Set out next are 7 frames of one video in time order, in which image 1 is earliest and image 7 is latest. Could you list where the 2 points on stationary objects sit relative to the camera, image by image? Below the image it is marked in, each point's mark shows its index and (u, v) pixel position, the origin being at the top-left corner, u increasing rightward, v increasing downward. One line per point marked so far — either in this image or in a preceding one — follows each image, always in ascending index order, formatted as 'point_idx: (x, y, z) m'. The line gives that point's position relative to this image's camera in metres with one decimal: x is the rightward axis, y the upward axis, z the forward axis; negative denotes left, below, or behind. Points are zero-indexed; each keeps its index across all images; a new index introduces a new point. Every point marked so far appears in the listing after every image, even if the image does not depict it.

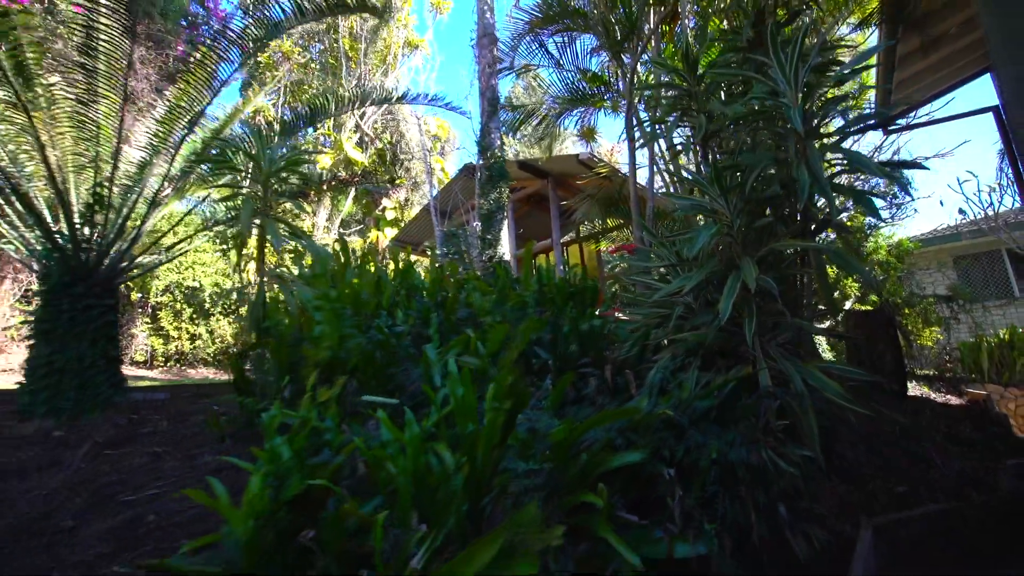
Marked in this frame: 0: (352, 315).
0: (-0.6, -0.1, +2.1) m
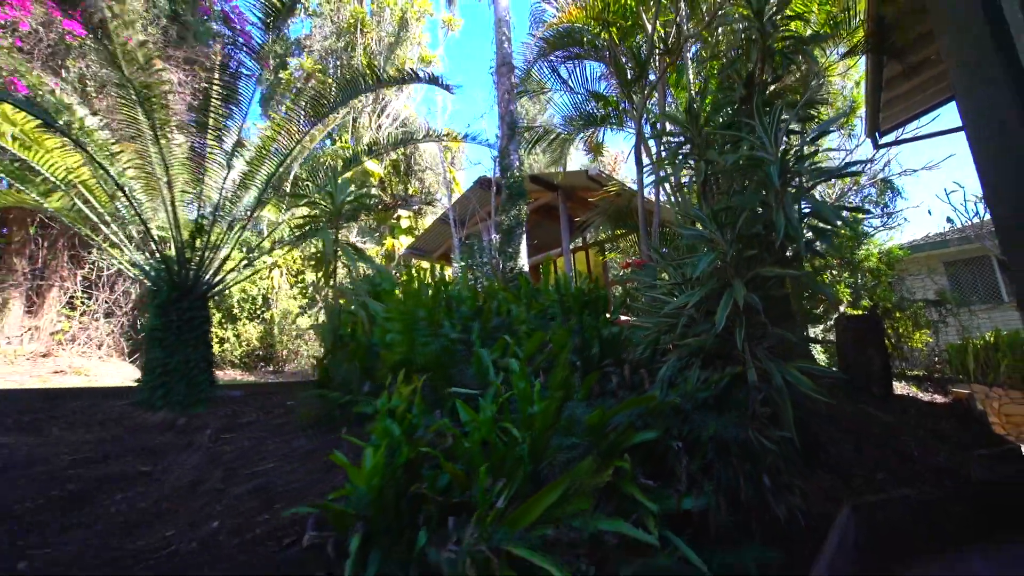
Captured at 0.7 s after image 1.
0: (-0.4, -0.2, +2.6) m
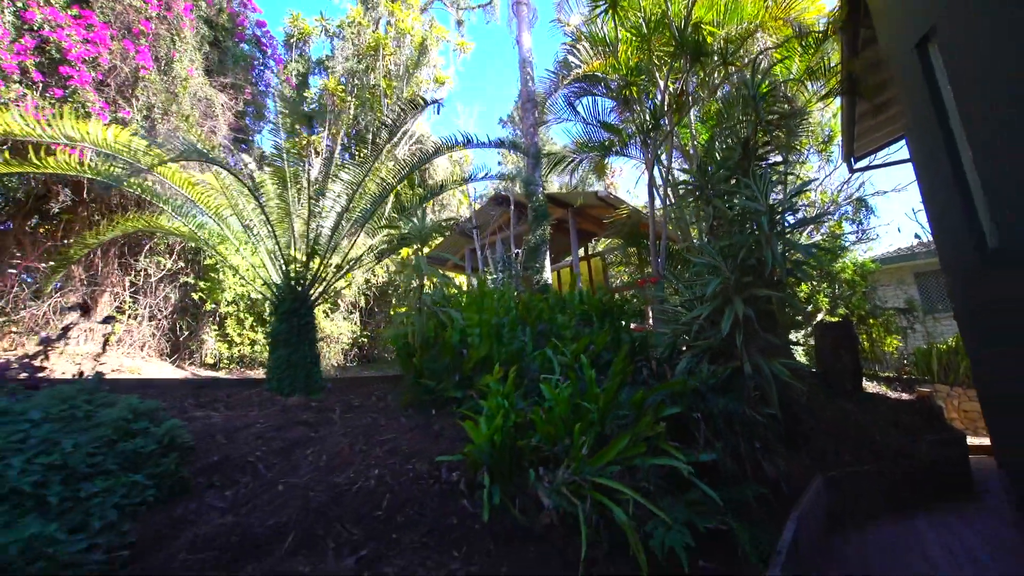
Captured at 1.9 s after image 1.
0: (-0.1, -0.3, +3.4) m
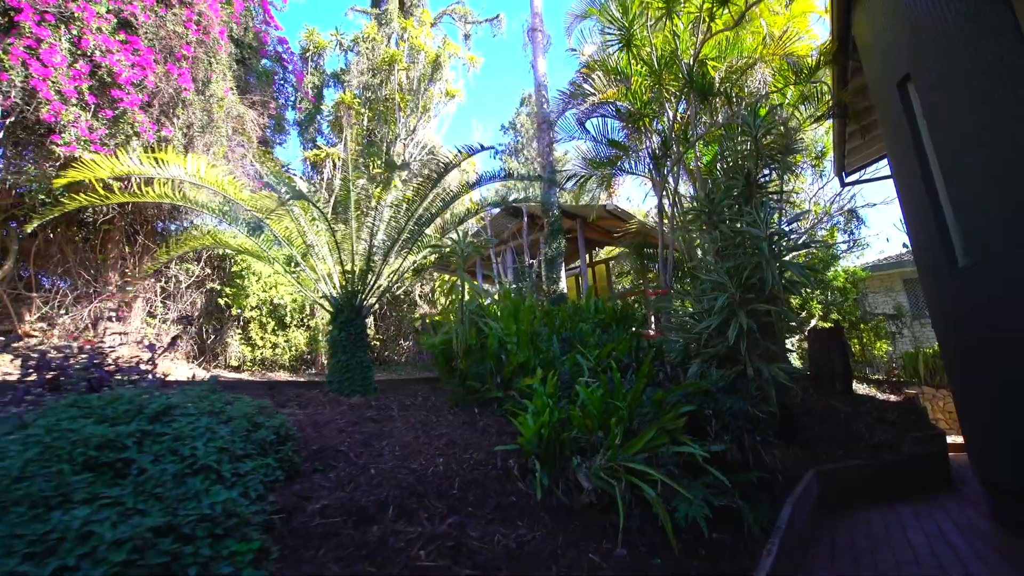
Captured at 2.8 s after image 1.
0: (+0.2, -0.4, +3.8) m
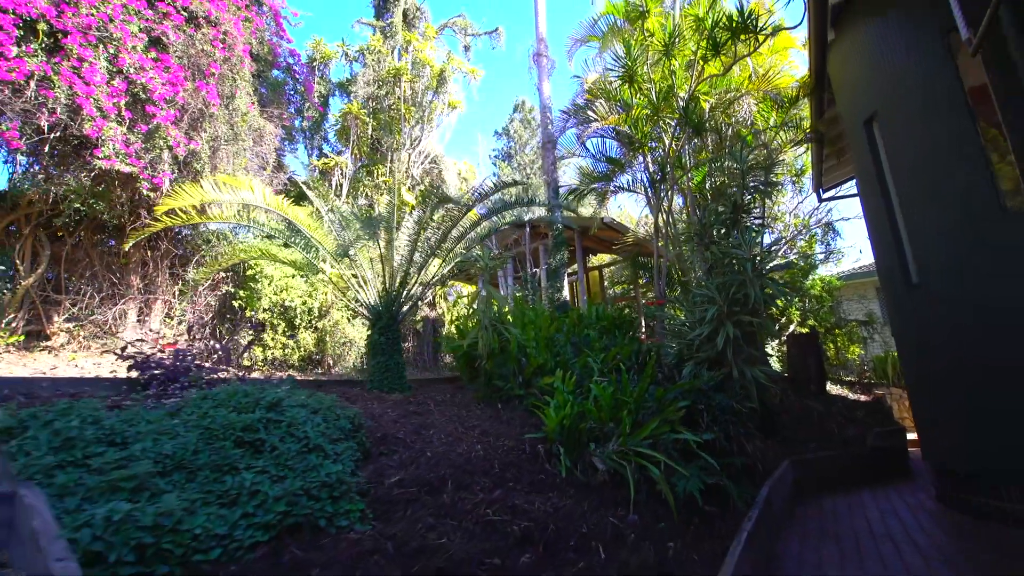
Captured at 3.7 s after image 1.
0: (+0.3, -0.5, +4.4) m
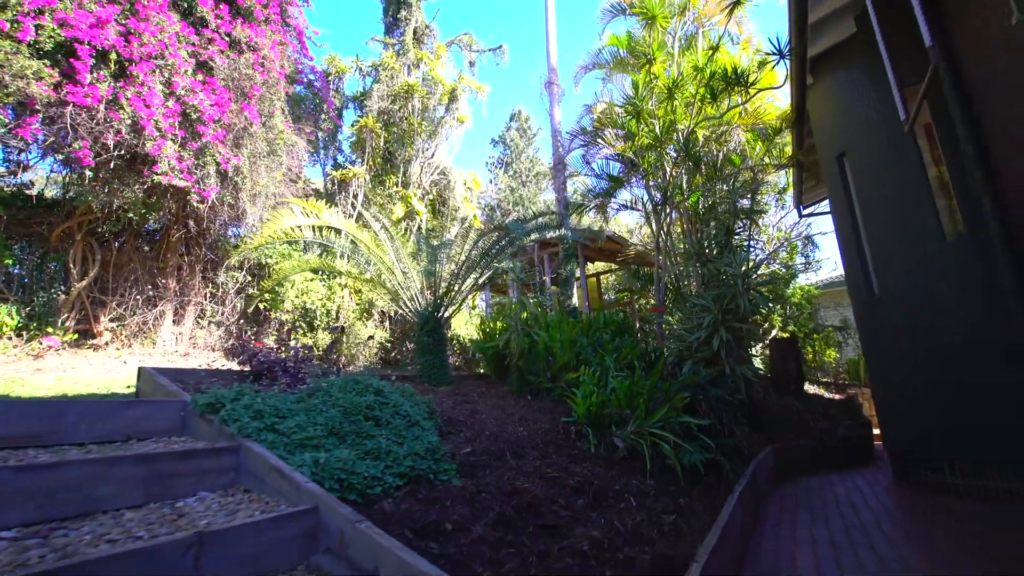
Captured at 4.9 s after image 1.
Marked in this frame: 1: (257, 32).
0: (+0.6, -0.6, +5.2) m
1: (-4.4, +4.4, +8.3) m
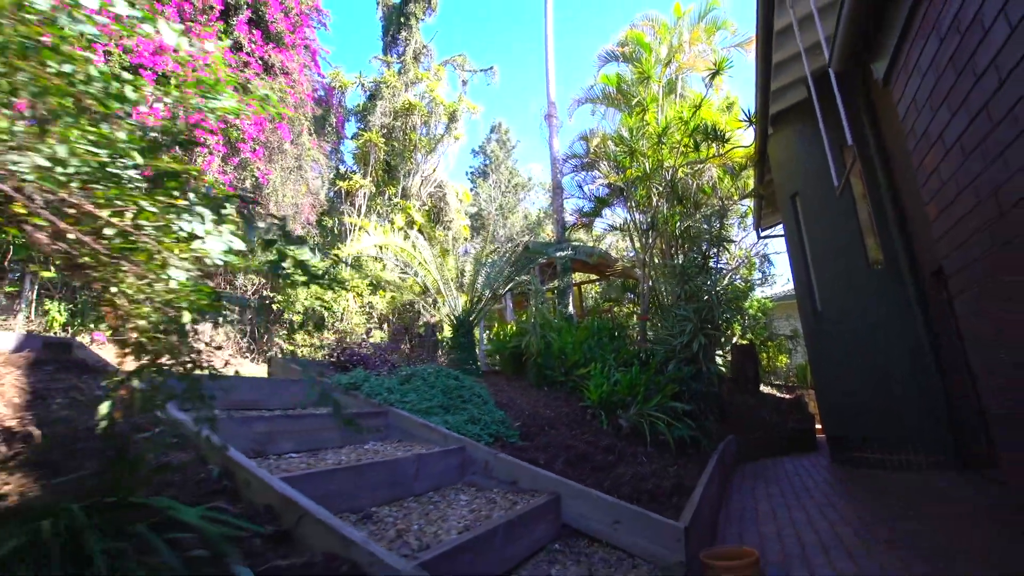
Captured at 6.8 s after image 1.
0: (+0.9, -0.8, +6.3) m
1: (-4.2, +4.4, +9.0) m
